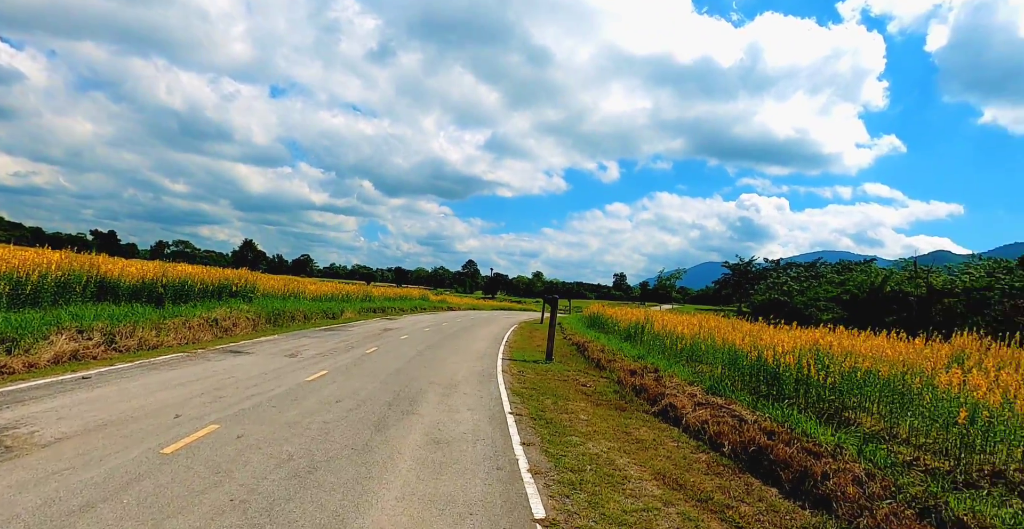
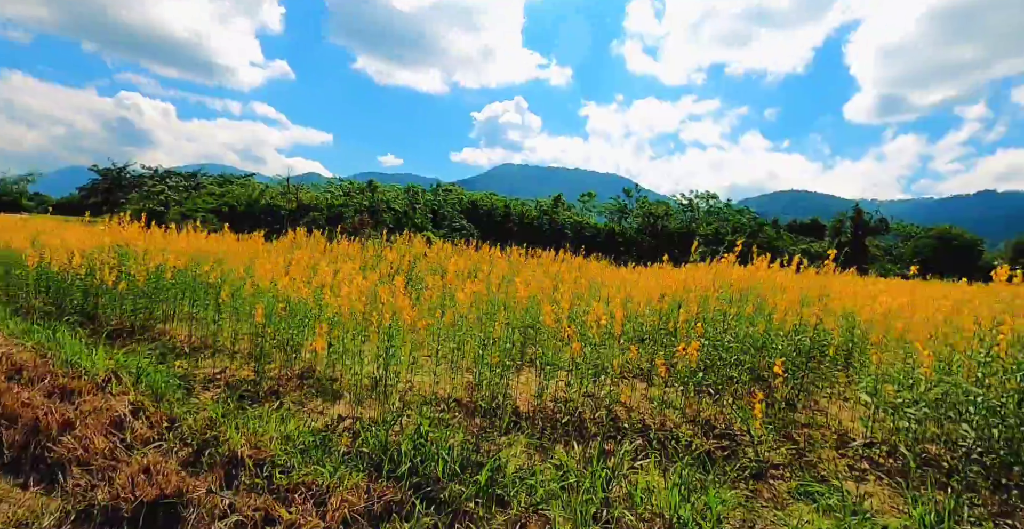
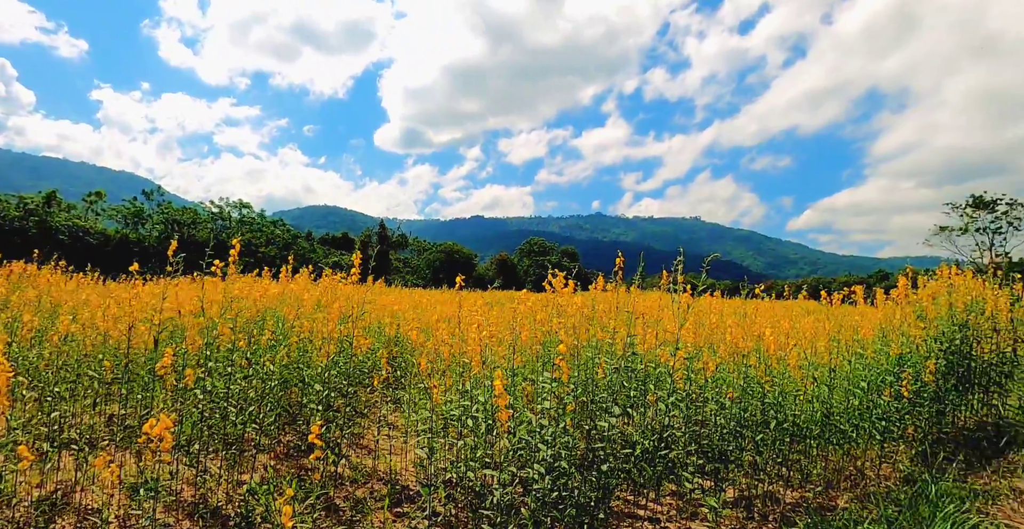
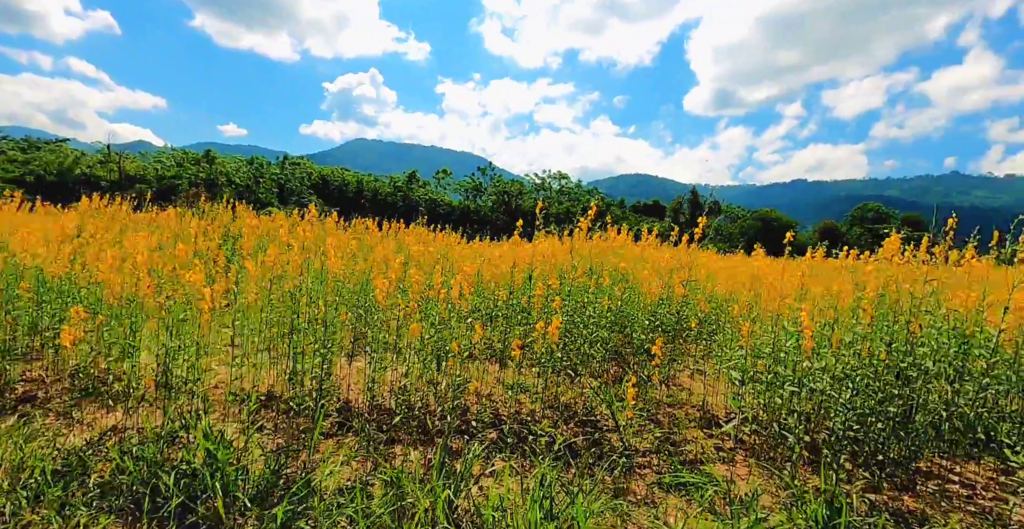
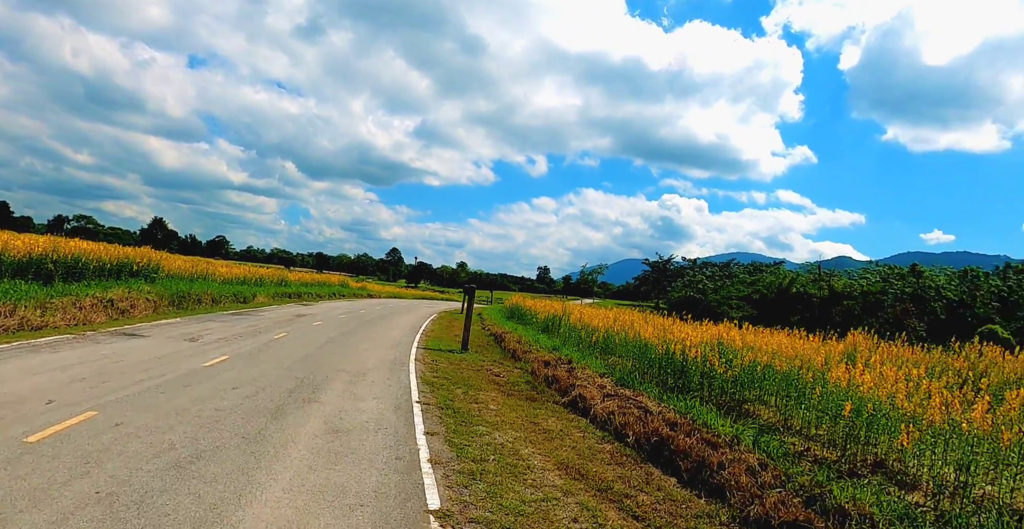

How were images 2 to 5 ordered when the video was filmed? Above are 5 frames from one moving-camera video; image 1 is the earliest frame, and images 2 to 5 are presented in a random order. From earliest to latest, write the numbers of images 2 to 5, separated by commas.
5, 2, 4, 3
